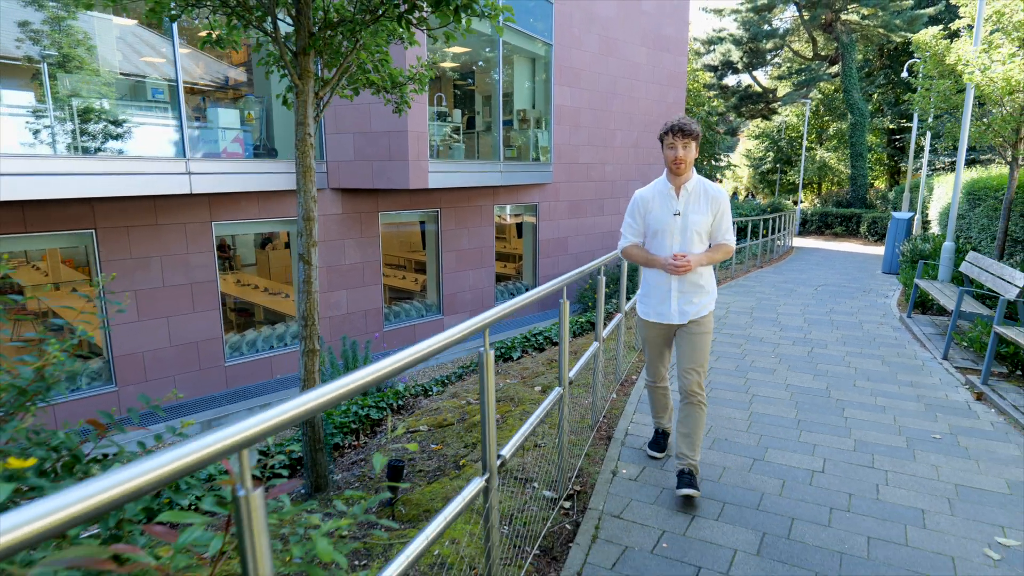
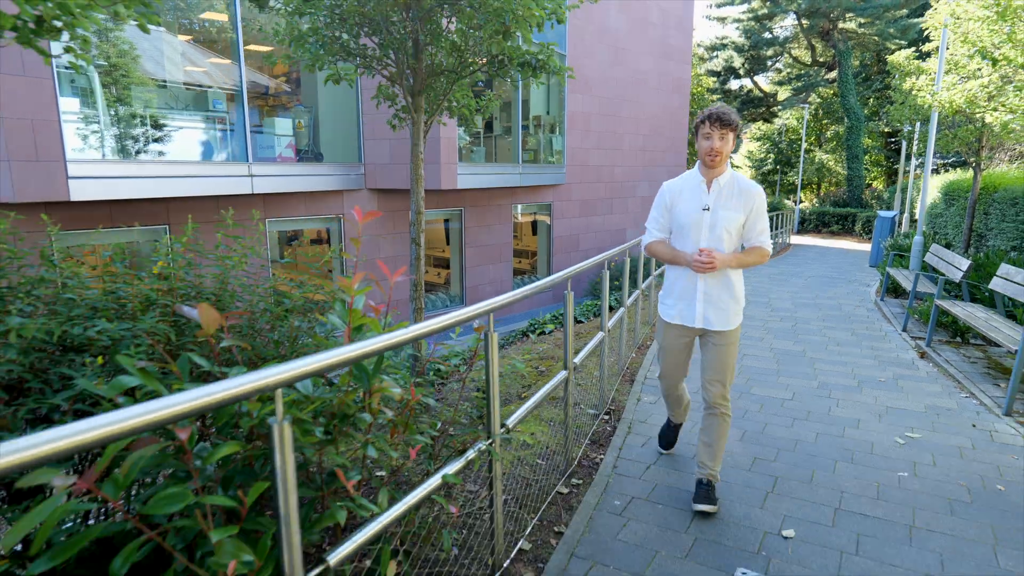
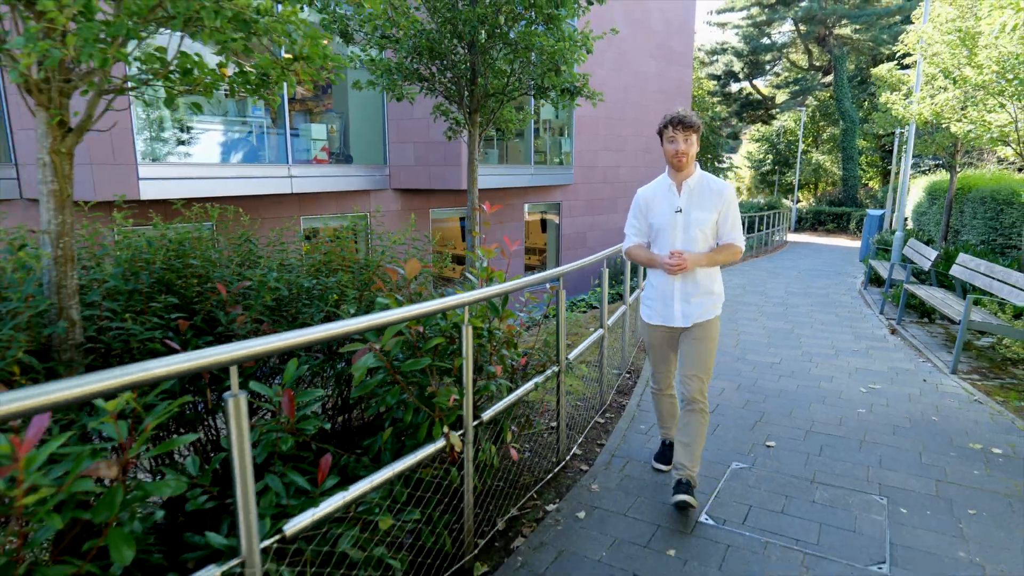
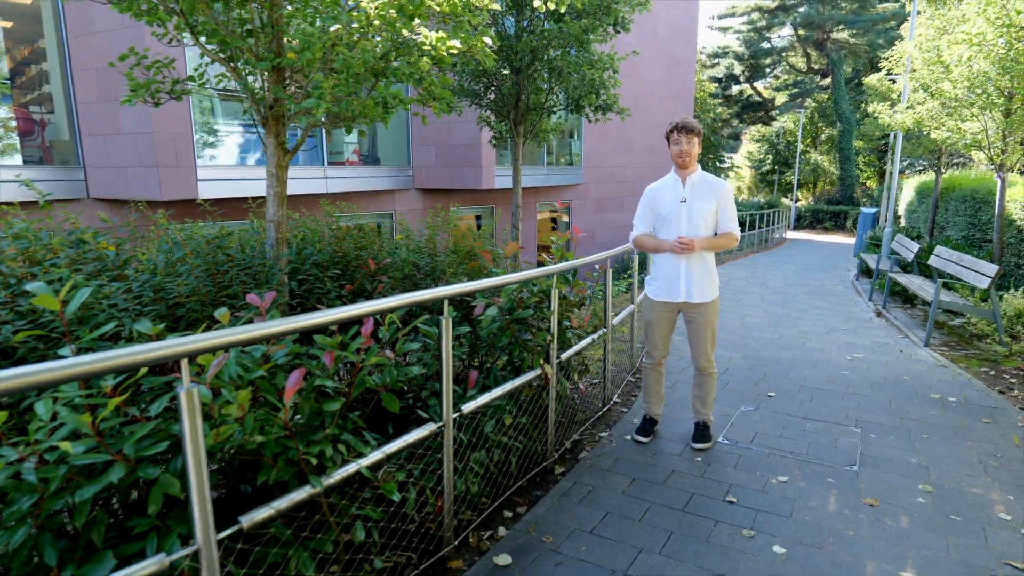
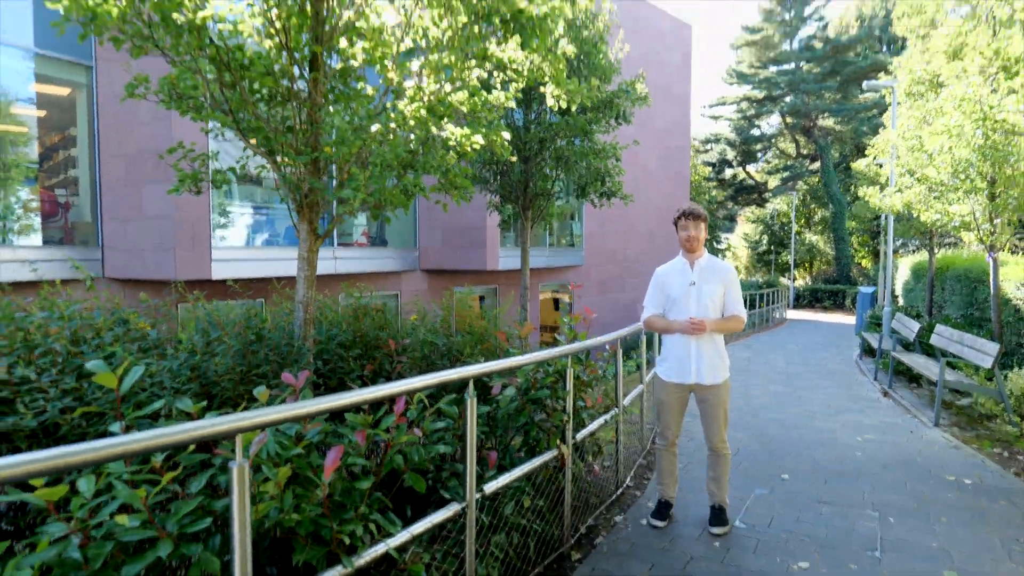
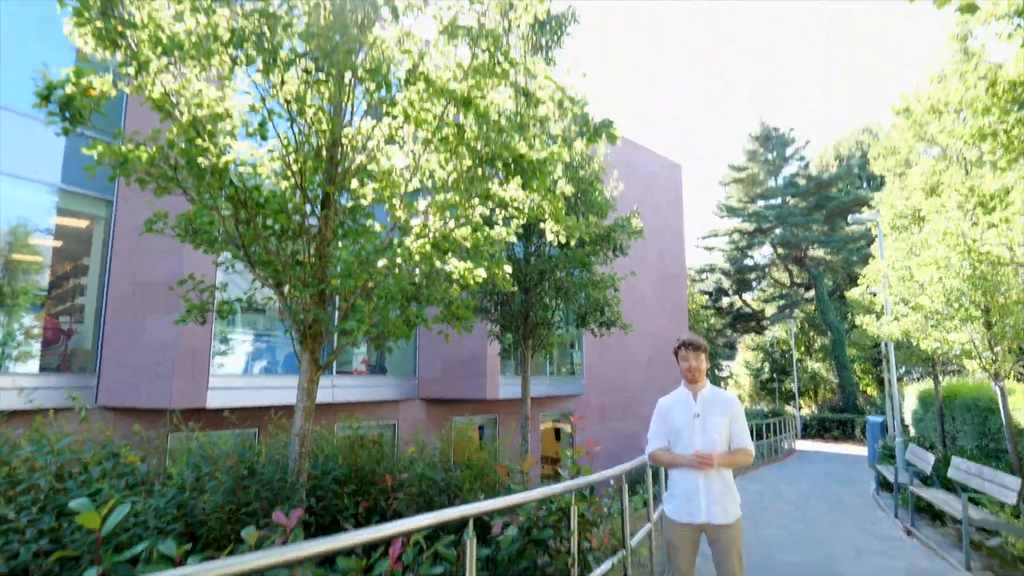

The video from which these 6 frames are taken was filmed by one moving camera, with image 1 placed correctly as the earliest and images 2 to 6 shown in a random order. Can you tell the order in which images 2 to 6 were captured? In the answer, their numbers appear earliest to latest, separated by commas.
2, 3, 4, 5, 6
